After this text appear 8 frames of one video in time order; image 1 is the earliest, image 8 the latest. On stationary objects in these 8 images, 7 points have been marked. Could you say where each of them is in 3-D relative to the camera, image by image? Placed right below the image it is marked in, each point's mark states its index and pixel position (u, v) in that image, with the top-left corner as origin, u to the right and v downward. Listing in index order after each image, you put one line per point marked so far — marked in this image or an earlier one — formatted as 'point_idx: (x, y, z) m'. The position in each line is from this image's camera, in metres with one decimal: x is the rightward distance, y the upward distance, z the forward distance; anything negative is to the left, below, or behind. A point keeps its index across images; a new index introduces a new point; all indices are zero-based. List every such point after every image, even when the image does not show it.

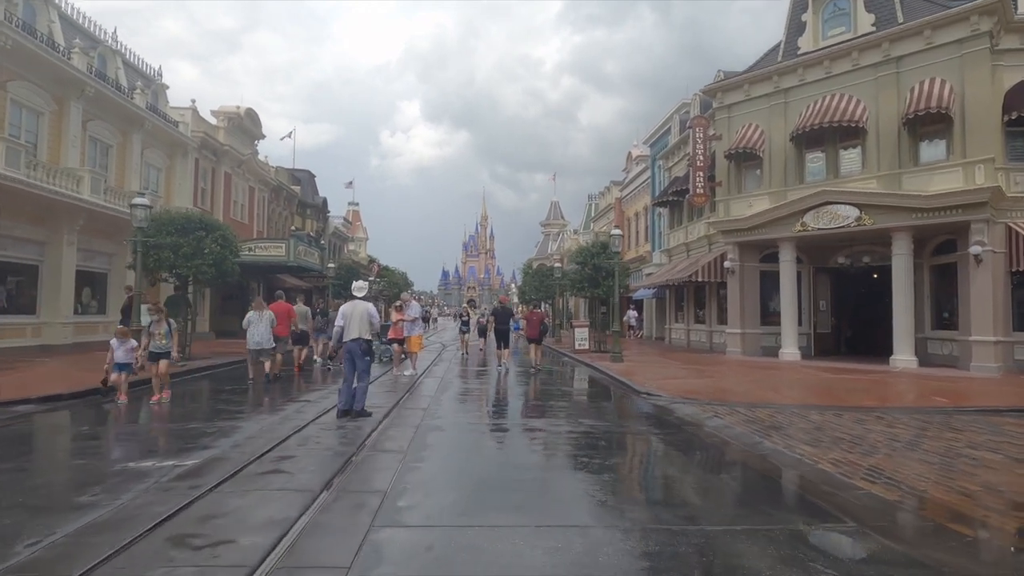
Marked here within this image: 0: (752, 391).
0: (+6.6, -2.8, +14.6) m
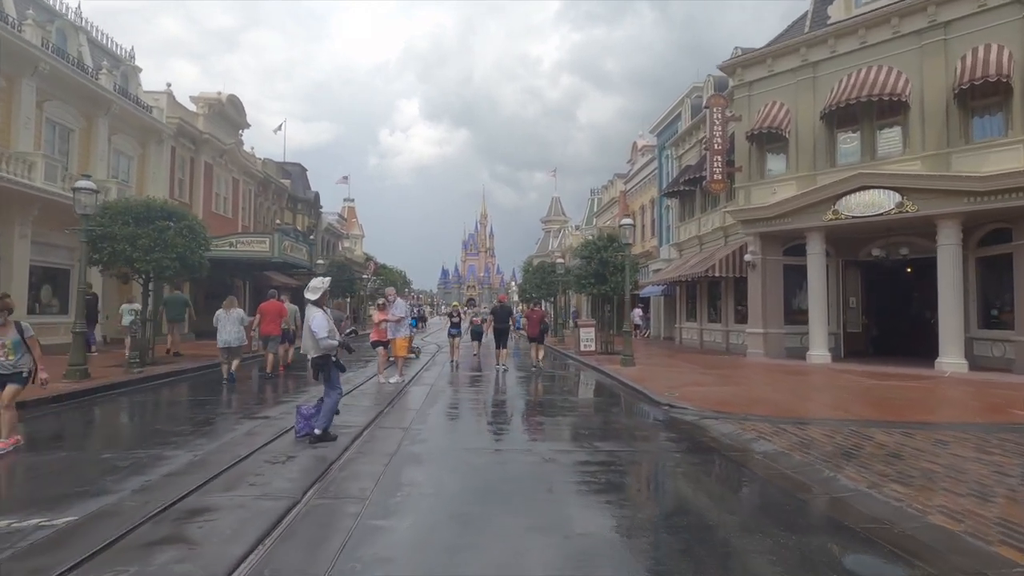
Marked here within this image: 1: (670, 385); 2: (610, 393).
0: (+6.5, -2.6, +12.6) m
1: (+4.5, -2.7, +15.3) m
2: (+2.8, -3.0, +15.8) m
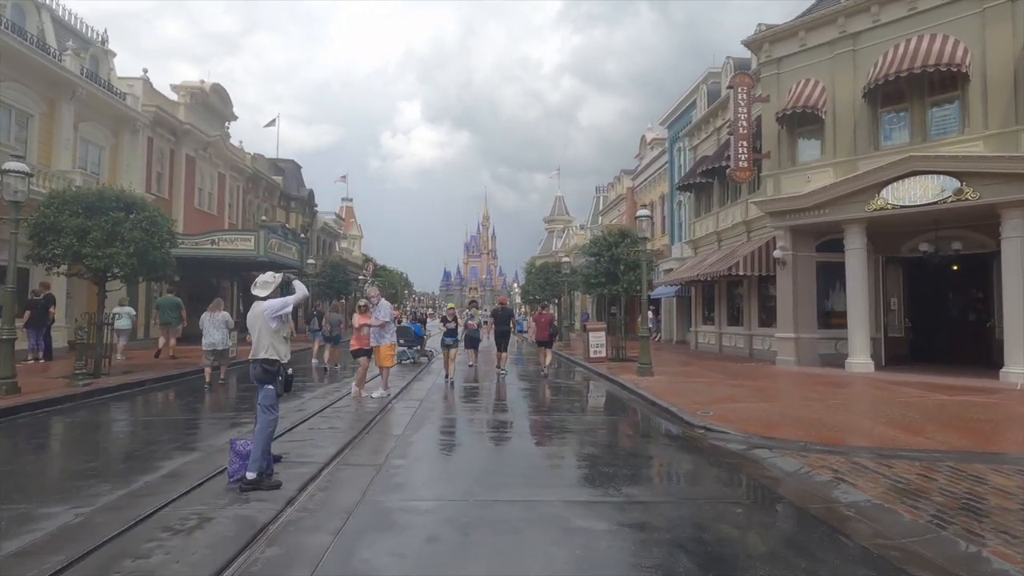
0: (+6.6, -2.6, +10.6) m
1: (+4.5, -2.7, +13.2) m
2: (+2.9, -3.0, +13.8) m
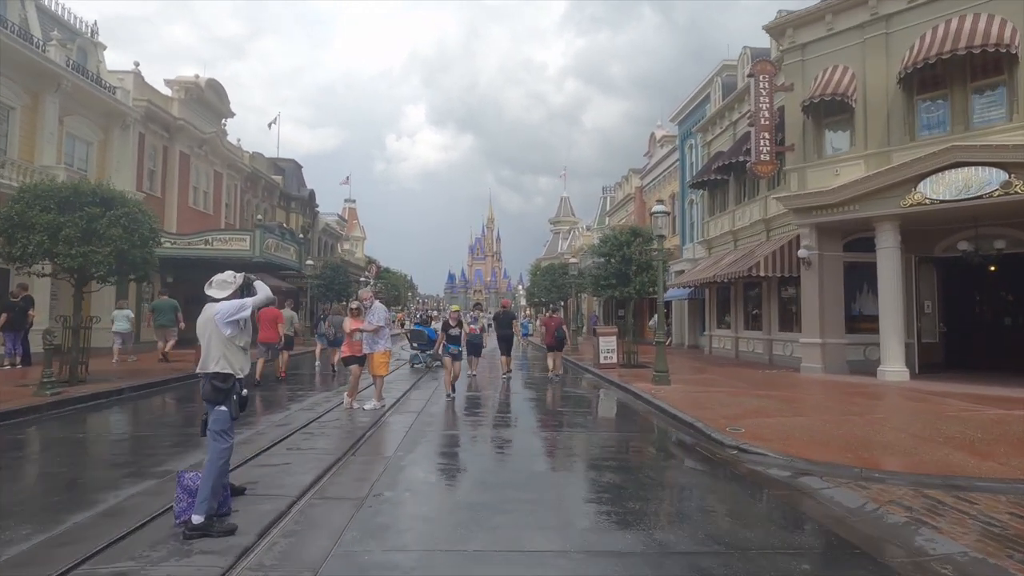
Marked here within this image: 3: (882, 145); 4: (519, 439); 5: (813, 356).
0: (+6.7, -2.6, +9.4) m
1: (+4.7, -2.7, +12.0) m
2: (+3.0, -3.0, +12.6) m
3: (+10.5, +4.1, +15.2) m
4: (+0.1, -2.7, +9.6) m
5: (+9.6, -2.2, +17.0) m
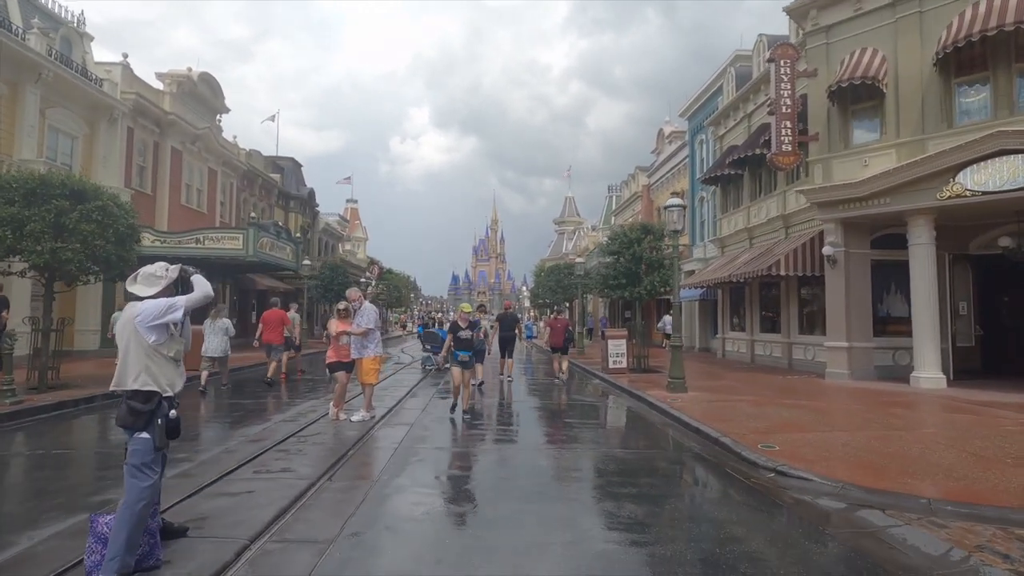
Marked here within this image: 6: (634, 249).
0: (+6.7, -2.6, +8.2) m
1: (+4.7, -2.7, +10.9) m
2: (+3.1, -3.0, +11.5) m
3: (+10.6, +4.1, +14.1) m
4: (+0.2, -2.7, +8.5) m
5: (+9.6, -2.1, +15.8) m
6: (+4.4, +1.4, +19.2) m
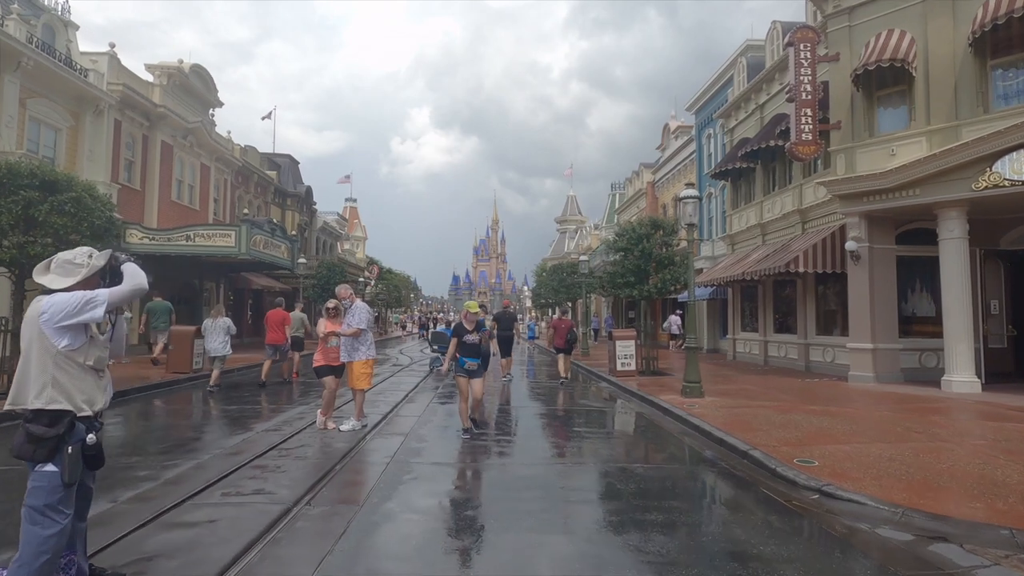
0: (+6.8, -2.5, +7.3) m
1: (+4.8, -2.6, +9.9) m
2: (+3.2, -2.9, +10.5) m
3: (+10.7, +4.1, +13.2) m
4: (+0.3, -2.6, +7.6) m
5: (+9.7, -2.1, +14.9) m
6: (+4.5, +1.5, +18.3) m
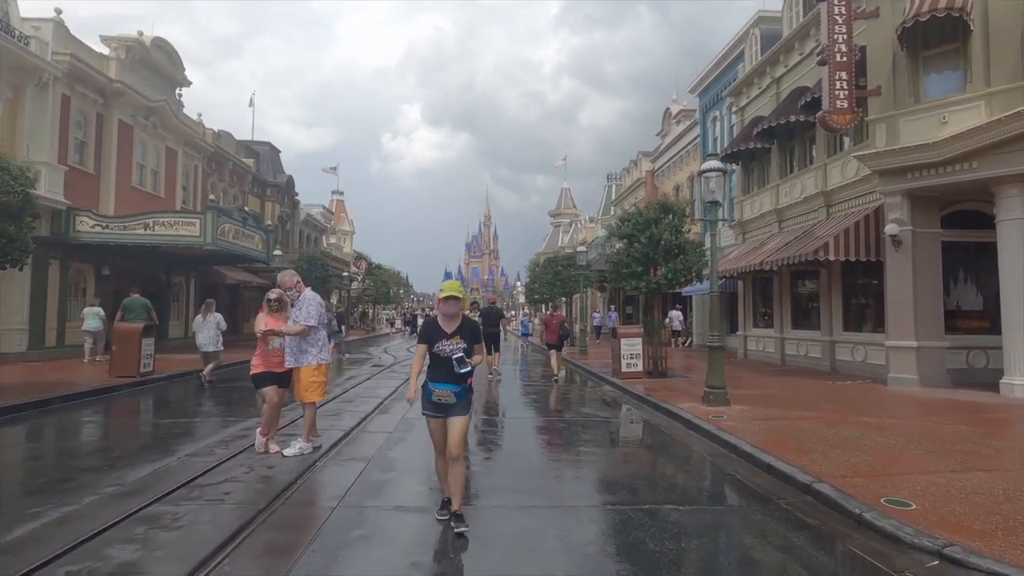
0: (+6.7, -2.3, +5.4) m
1: (+4.7, -2.4, +8.0) m
2: (+3.1, -2.7, +8.6) m
3: (+10.5, +4.4, +11.3) m
4: (+0.2, -2.4, +5.6) m
5: (+9.5, -1.8, +13.0) m
6: (+4.2, +1.7, +16.4) m
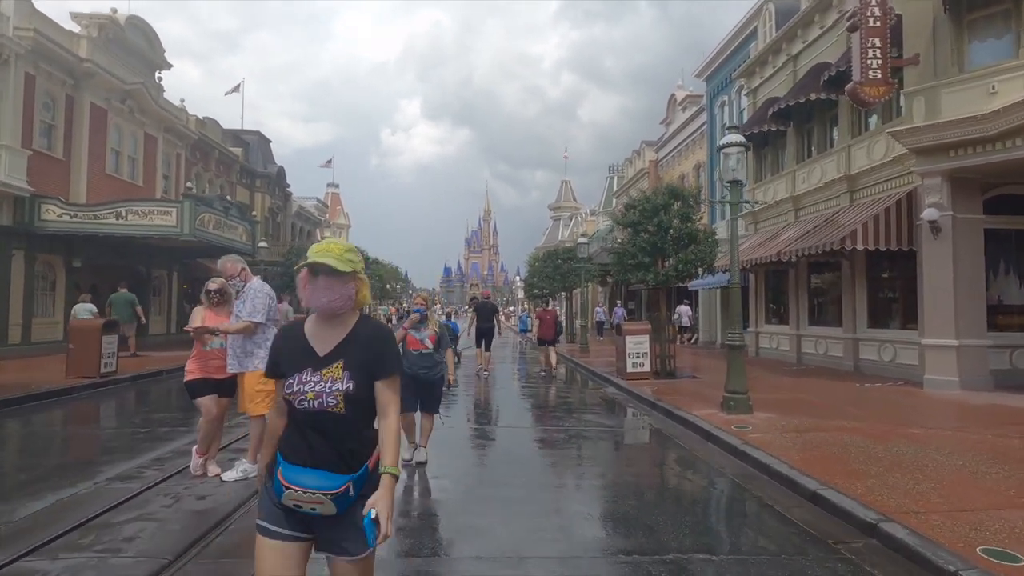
0: (+6.6, -2.2, +4.1) m
1: (+4.6, -2.3, +6.7) m
2: (+2.9, -2.6, +7.3) m
3: (+10.4, +4.5, +9.9) m
4: (0.0, -2.3, +4.3) m
5: (+9.4, -1.7, +11.7) m
6: (+4.1, +1.9, +15.0) m
